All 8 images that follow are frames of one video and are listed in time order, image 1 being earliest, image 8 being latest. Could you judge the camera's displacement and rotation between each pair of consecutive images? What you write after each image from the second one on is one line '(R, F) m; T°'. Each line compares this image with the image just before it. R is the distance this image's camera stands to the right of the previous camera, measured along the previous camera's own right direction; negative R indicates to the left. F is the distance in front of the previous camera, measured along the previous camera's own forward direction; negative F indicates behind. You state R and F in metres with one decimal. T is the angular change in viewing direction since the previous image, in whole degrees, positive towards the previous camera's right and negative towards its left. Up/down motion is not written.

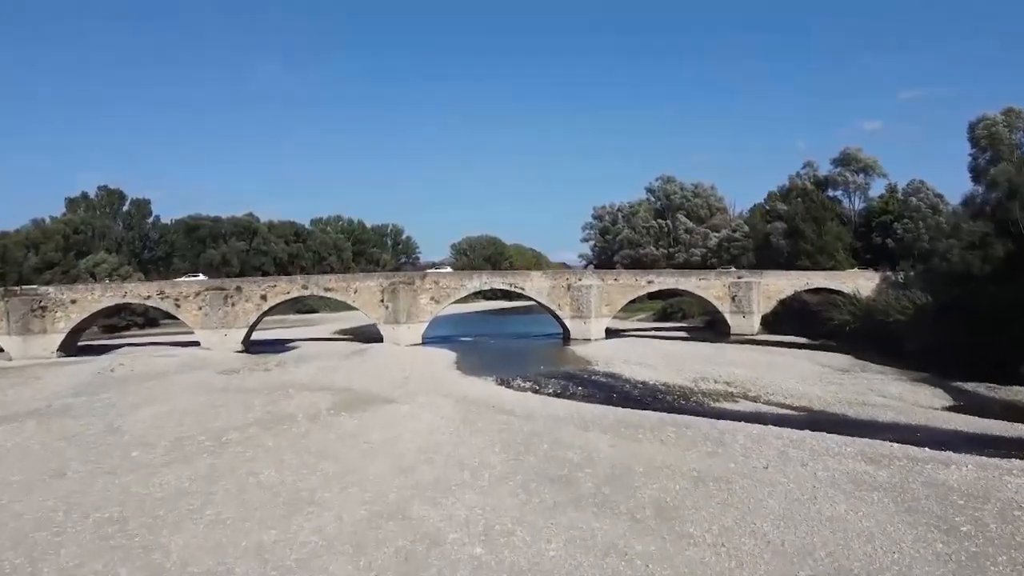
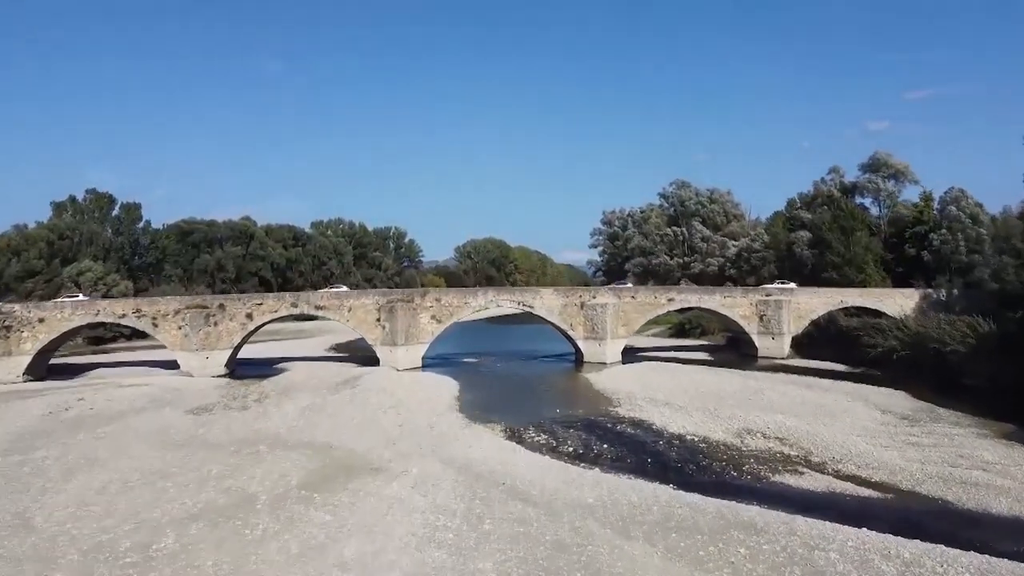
(-0.2, +3.1) m; 0°
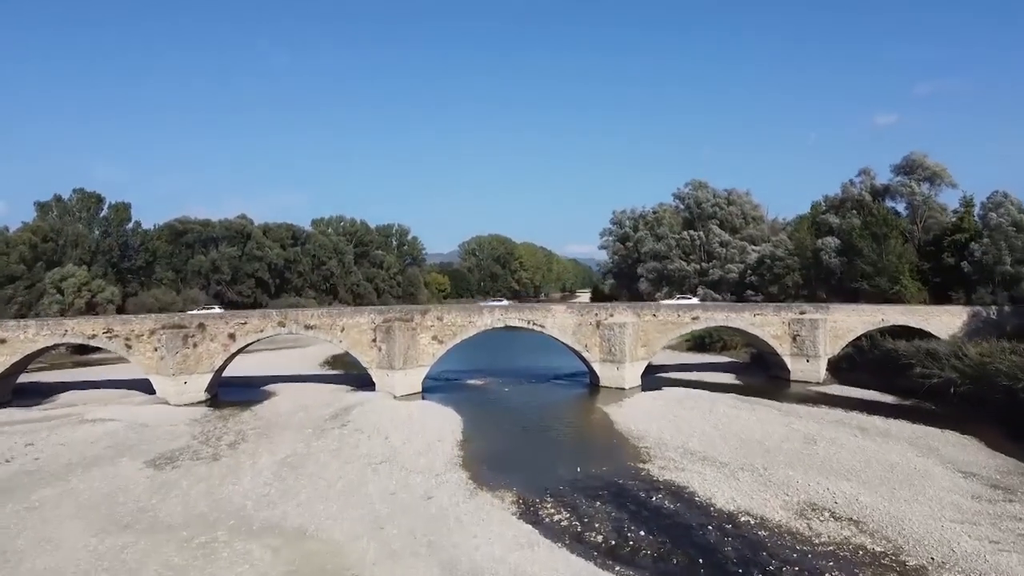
(-0.2, +3.2) m; 0°
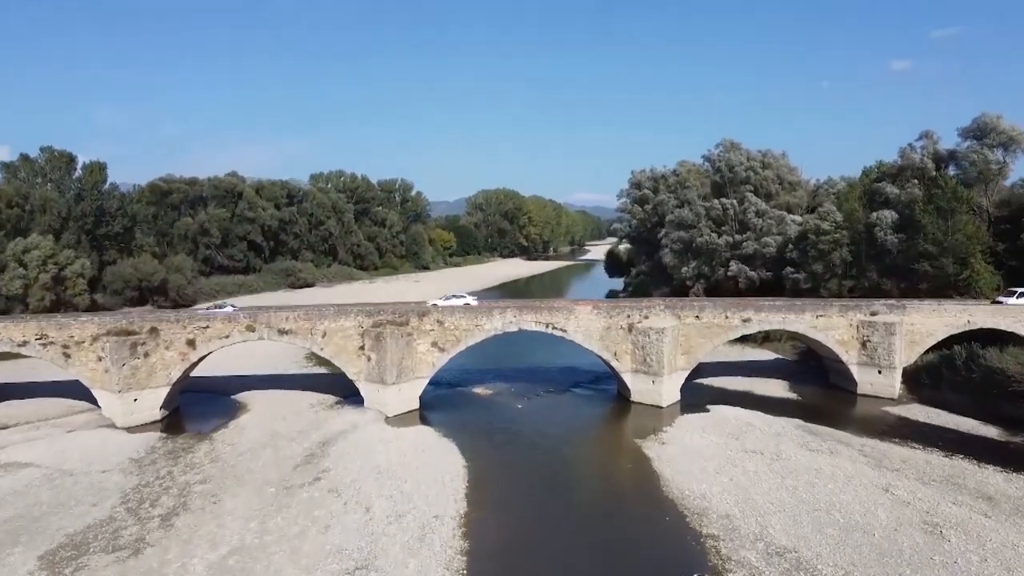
(-0.3, +5.4) m; 0°
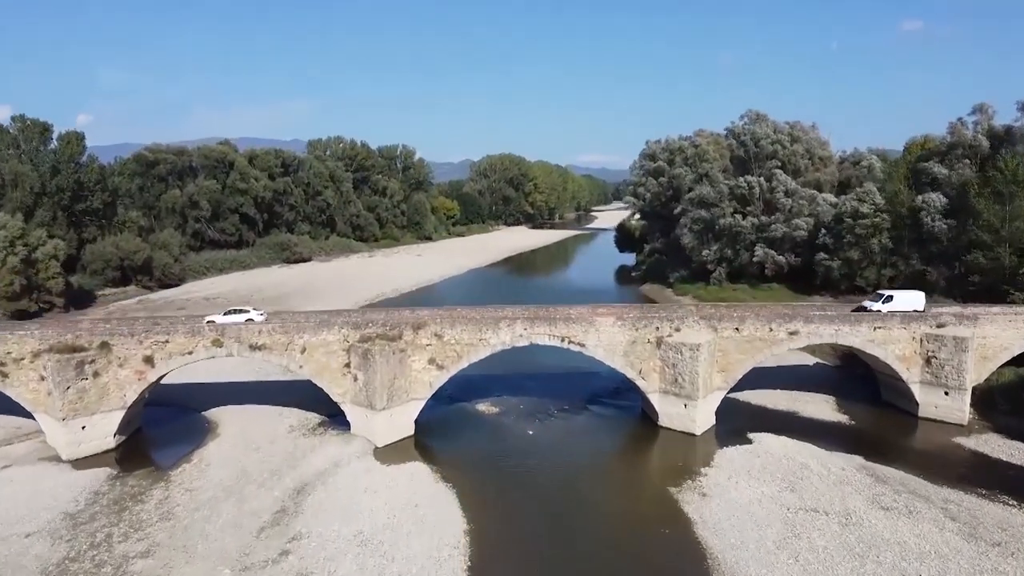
(-0.2, +3.8) m; 0°
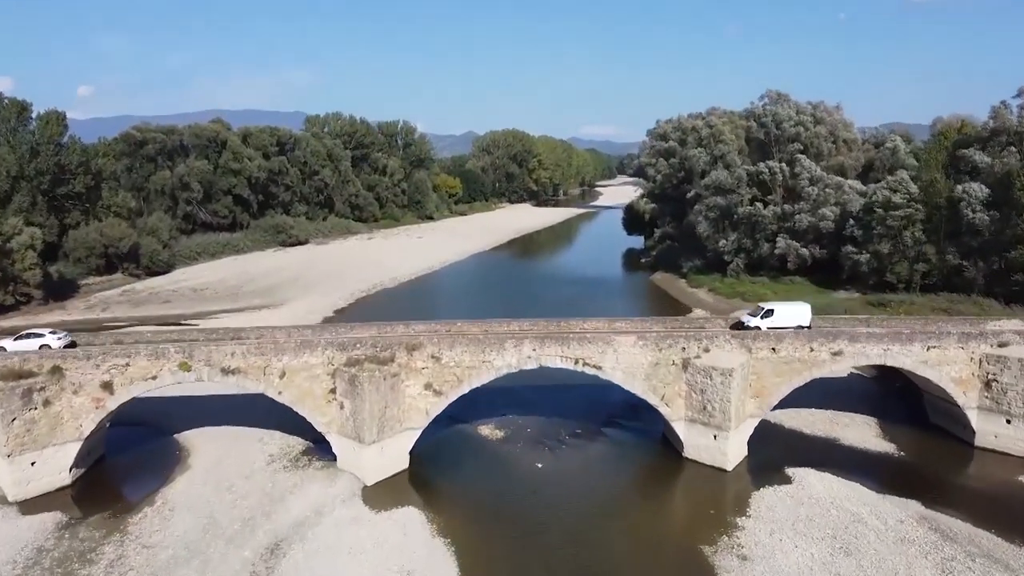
(-0.1, +2.7) m; 0°
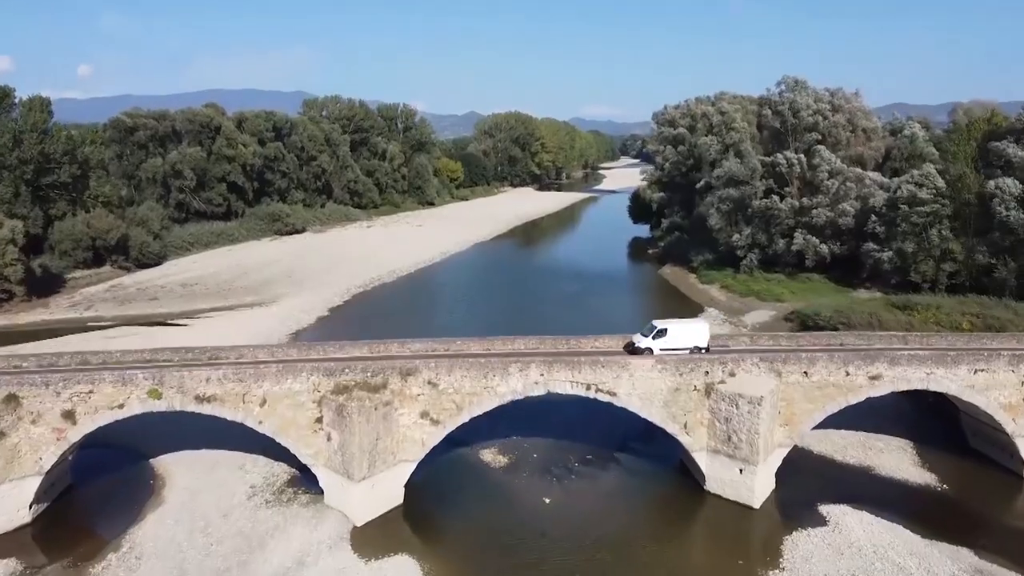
(-0.1, +2.0) m; 0°
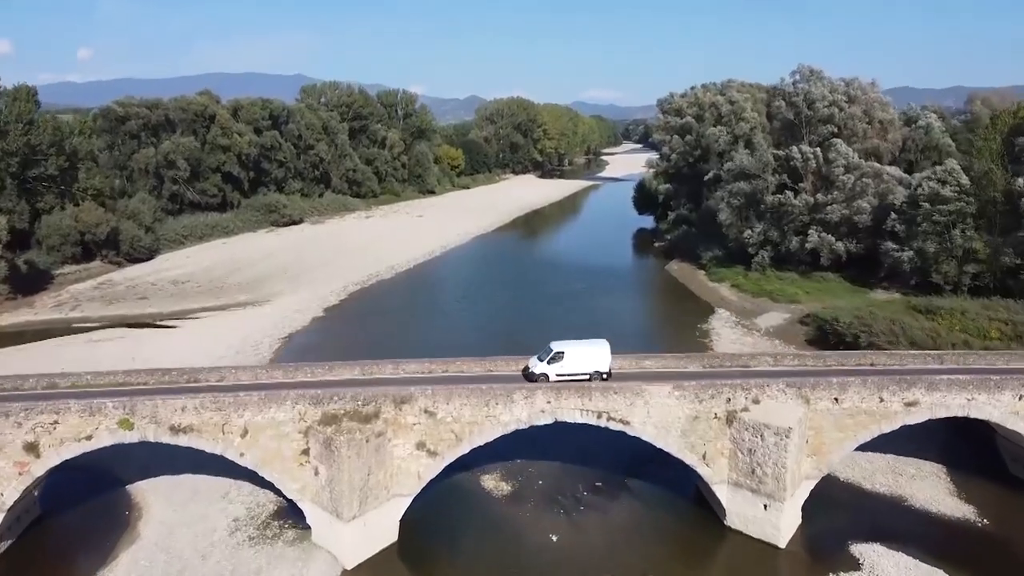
(-0.1, +1.6) m; 0°
